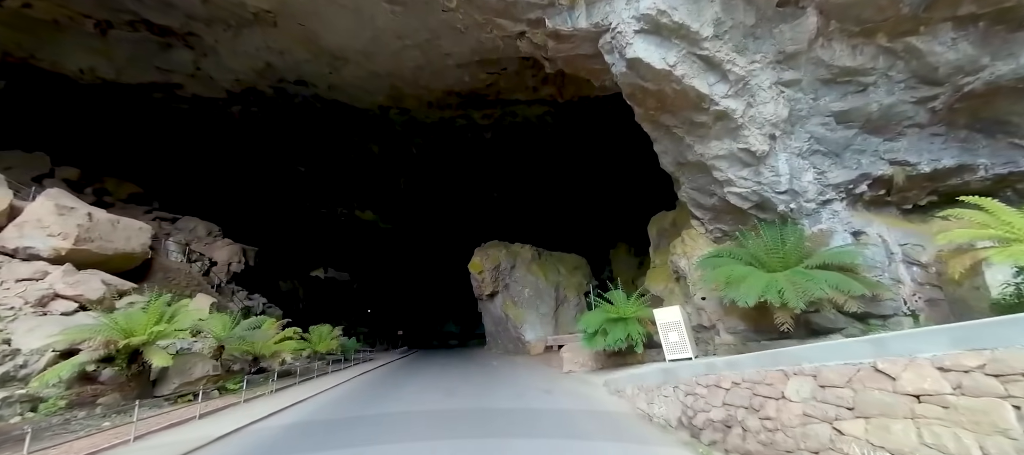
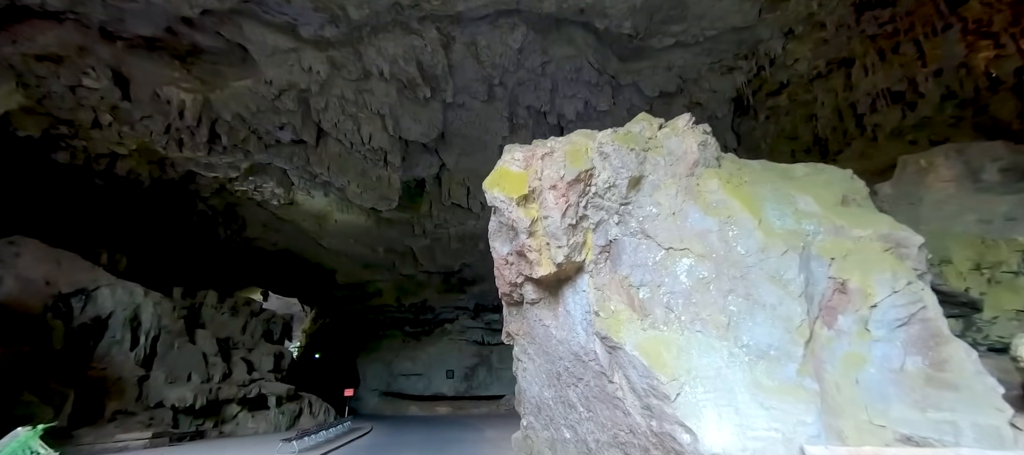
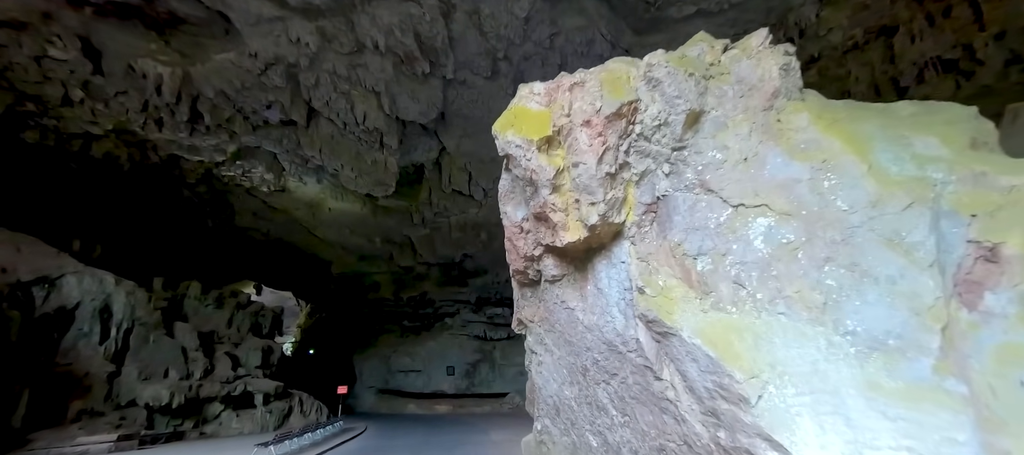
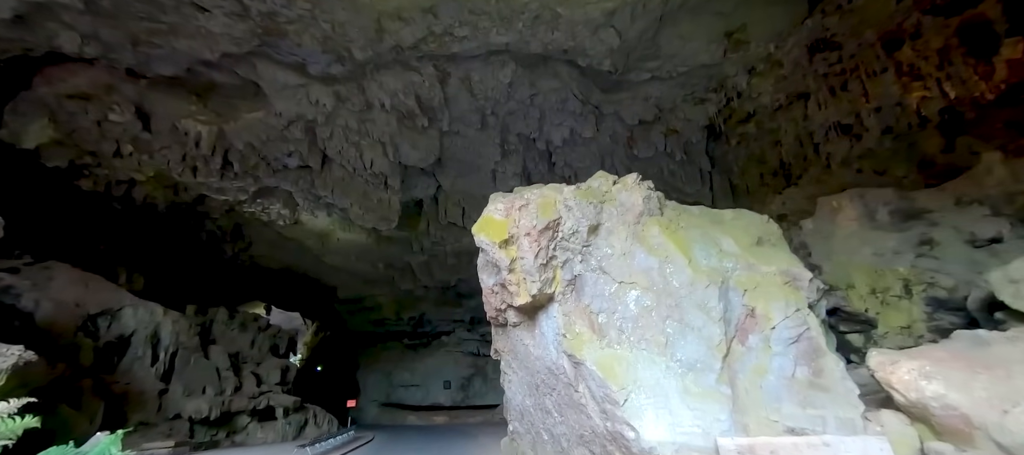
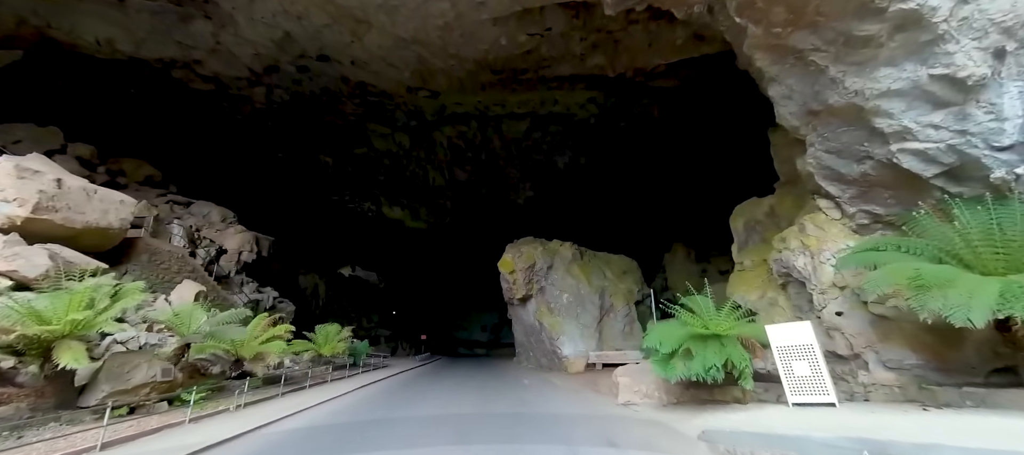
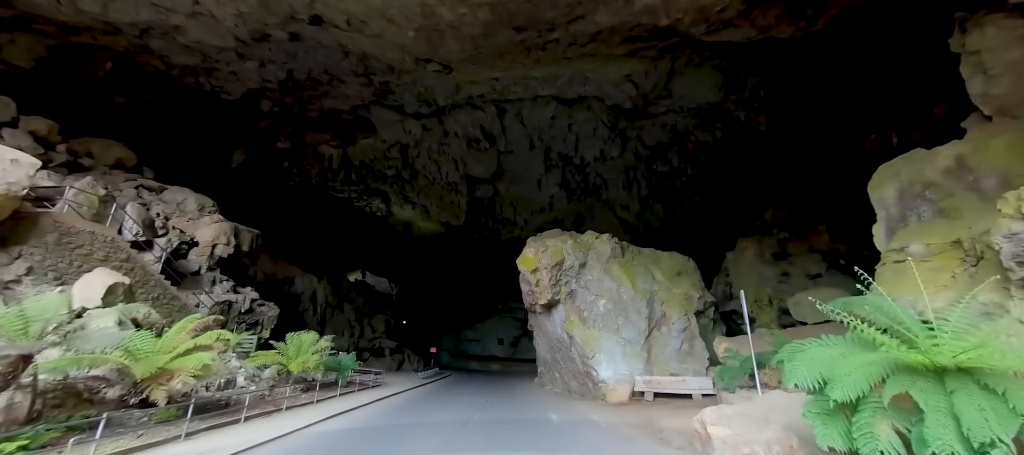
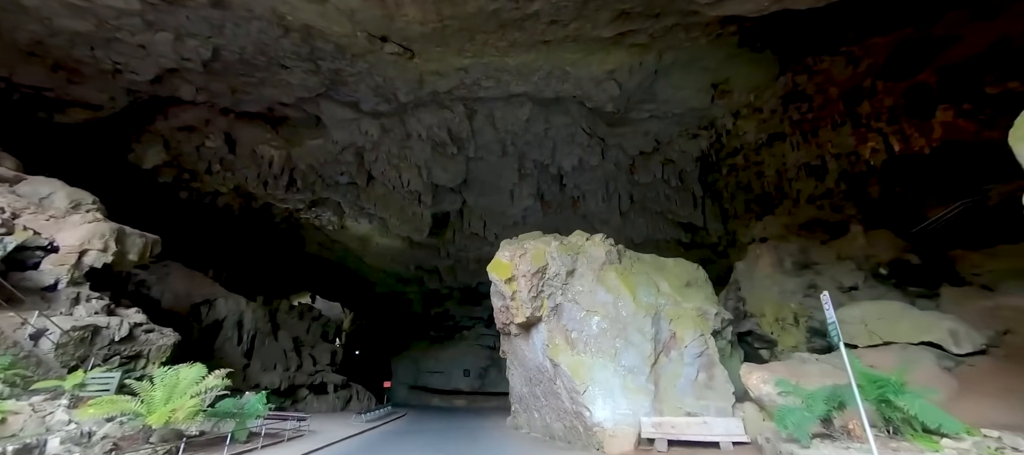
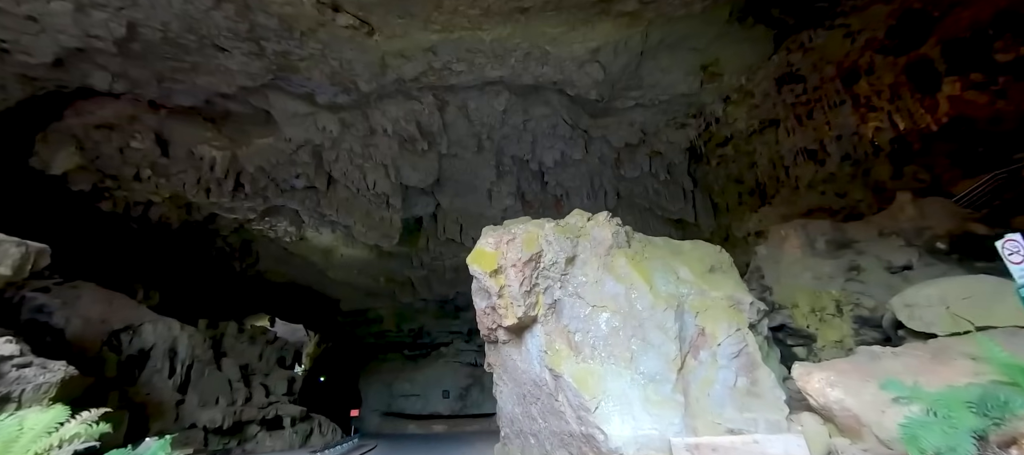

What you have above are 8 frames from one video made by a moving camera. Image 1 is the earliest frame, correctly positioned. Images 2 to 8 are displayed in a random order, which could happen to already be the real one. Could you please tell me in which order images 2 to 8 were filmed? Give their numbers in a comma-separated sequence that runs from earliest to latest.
5, 6, 7, 8, 4, 2, 3
